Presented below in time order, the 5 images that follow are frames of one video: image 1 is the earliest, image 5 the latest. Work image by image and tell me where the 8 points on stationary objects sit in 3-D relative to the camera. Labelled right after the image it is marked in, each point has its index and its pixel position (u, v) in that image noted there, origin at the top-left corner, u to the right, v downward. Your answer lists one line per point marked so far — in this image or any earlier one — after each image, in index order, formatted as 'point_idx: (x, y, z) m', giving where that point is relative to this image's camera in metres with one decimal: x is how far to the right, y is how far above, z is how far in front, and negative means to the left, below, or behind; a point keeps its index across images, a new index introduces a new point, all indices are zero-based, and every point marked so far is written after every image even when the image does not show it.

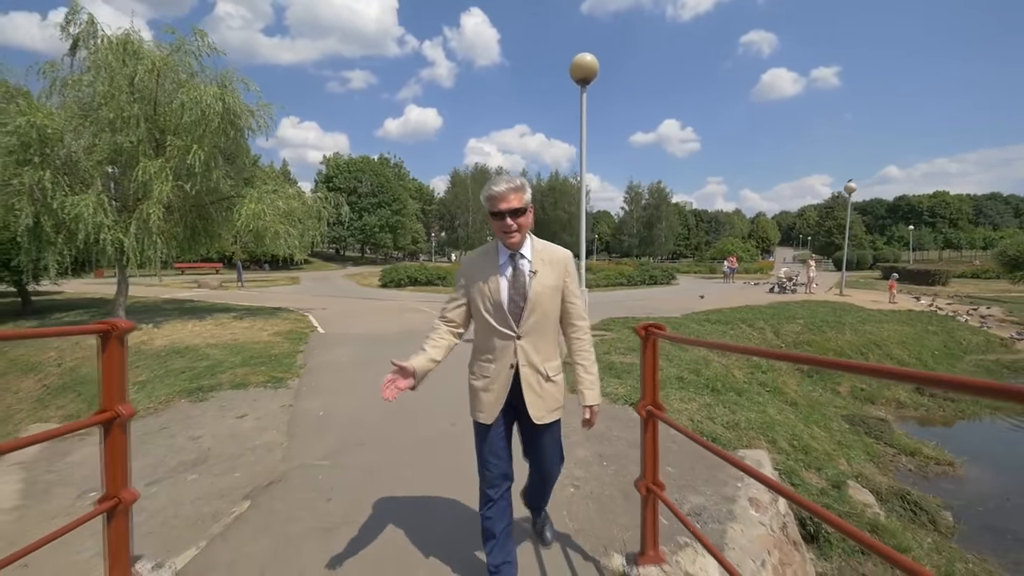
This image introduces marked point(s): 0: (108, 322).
0: (-1.6, -0.1, +2.1) m
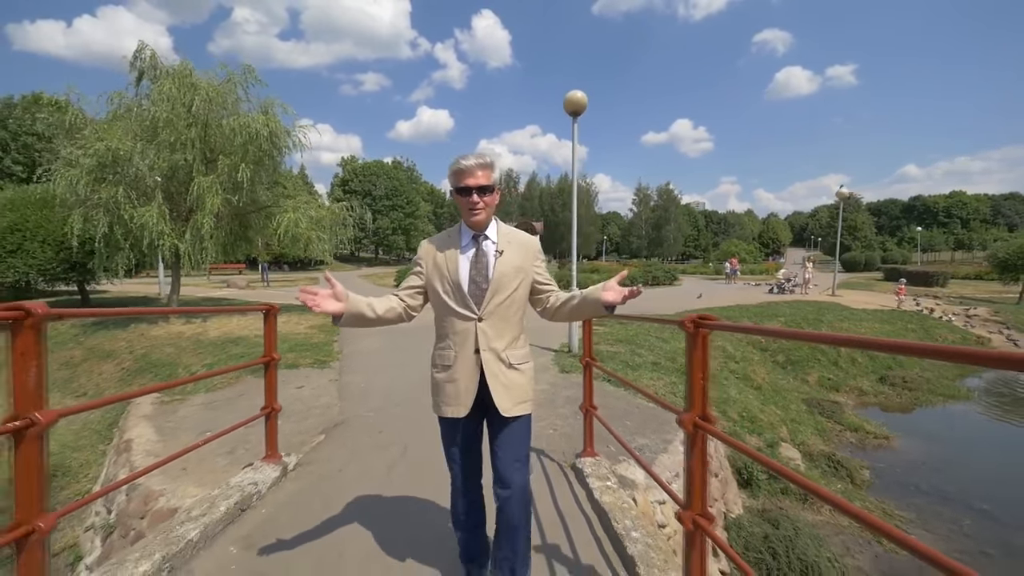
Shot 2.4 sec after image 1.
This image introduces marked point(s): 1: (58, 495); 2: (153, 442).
0: (-1.7, -0.1, +3.7) m
1: (-5.2, -2.4, +6.2) m
2: (-3.6, -1.6, +5.5) m
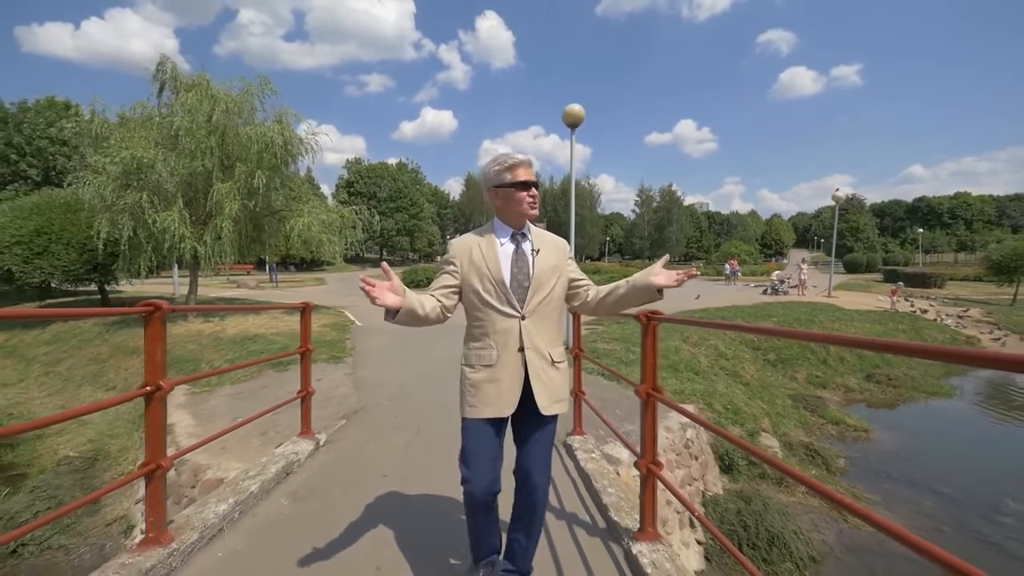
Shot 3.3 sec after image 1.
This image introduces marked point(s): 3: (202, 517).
0: (-1.7, -0.1, +4.4) m
1: (-5.2, -2.4, +6.9) m
2: (-3.6, -1.6, +6.1) m
3: (-1.7, -1.2, +2.9) m
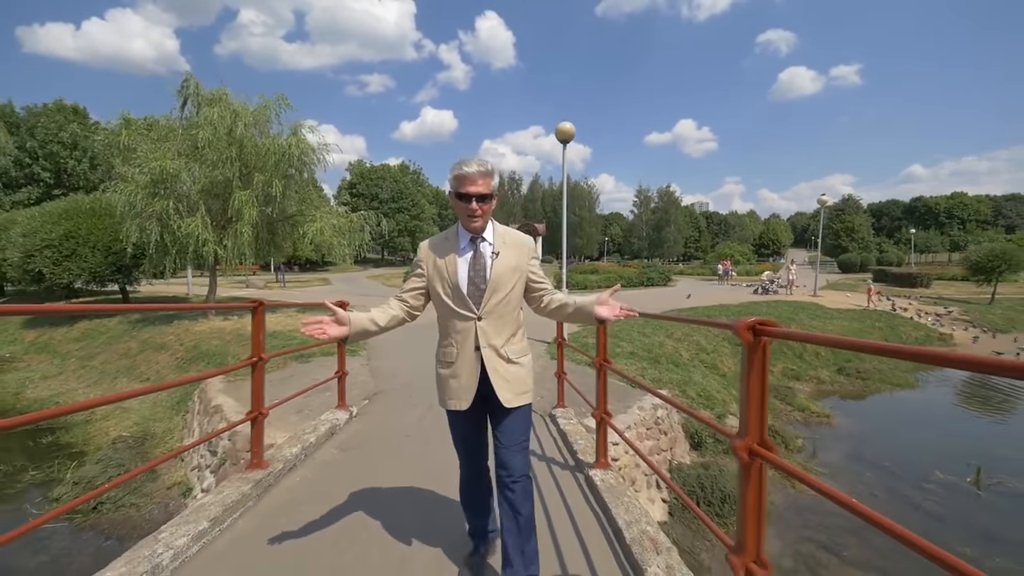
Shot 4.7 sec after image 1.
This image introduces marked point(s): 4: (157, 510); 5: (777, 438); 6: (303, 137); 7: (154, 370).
0: (-1.7, -0.1, +5.4) m
1: (-5.3, -2.4, +7.9) m
2: (-3.7, -1.6, +7.2) m
3: (-1.7, -1.2, +4.0) m
4: (-4.2, -2.6, +6.3) m
5: (+4.5, -2.6, +9.1) m
6: (-6.1, +4.4, +15.6) m
7: (-8.1, -1.9, +12.2) m
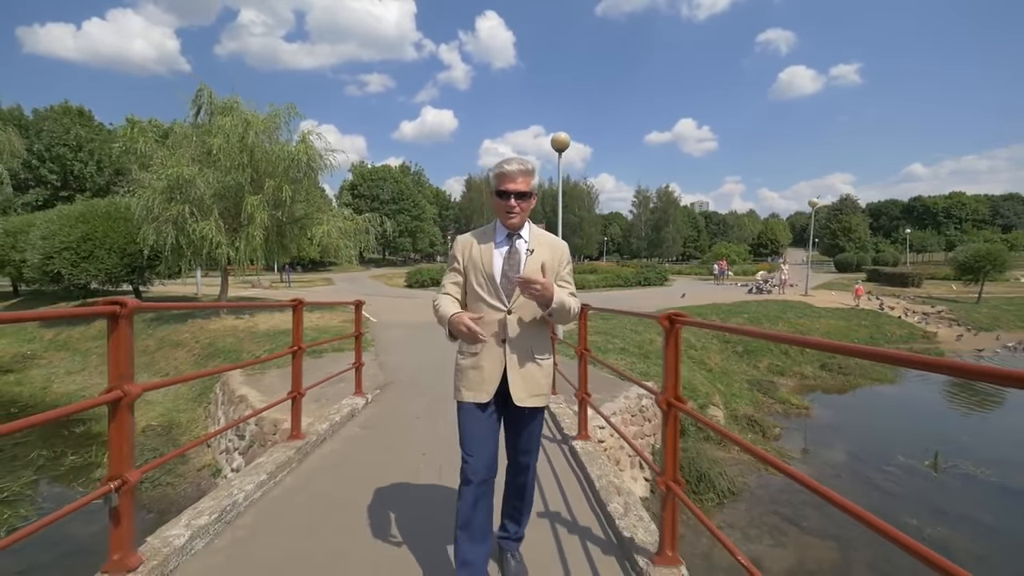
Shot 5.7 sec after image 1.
0: (-1.8, -0.1, +6.1) m
1: (-5.3, -2.4, +8.7) m
2: (-3.7, -1.6, +7.9) m
3: (-1.7, -1.2, +4.7) m
4: (-4.2, -2.6, +7.0) m
5: (+4.5, -2.6, +9.8) m
6: (-6.1, +4.4, +16.3) m
7: (-8.2, -1.9, +12.9) m
